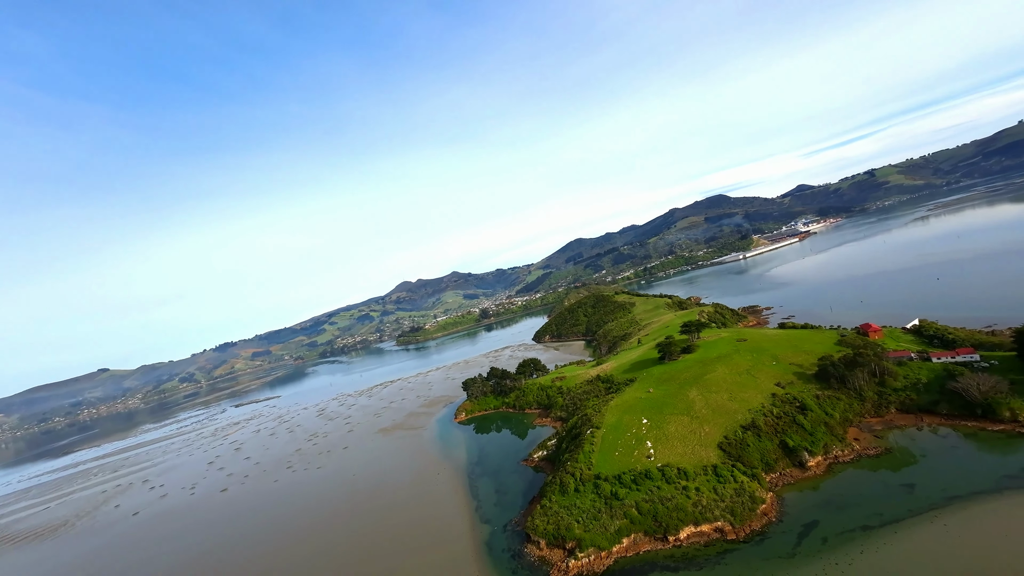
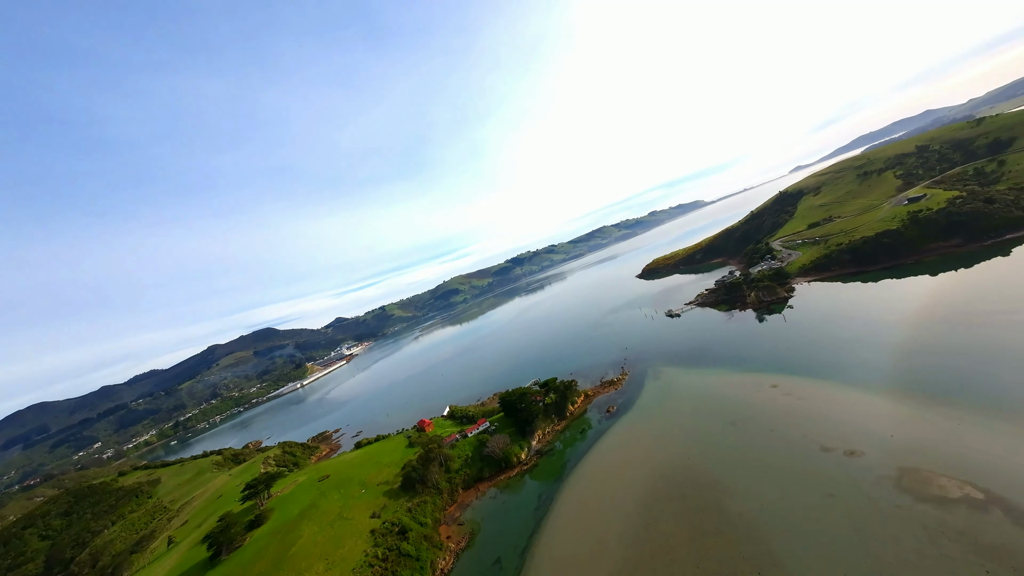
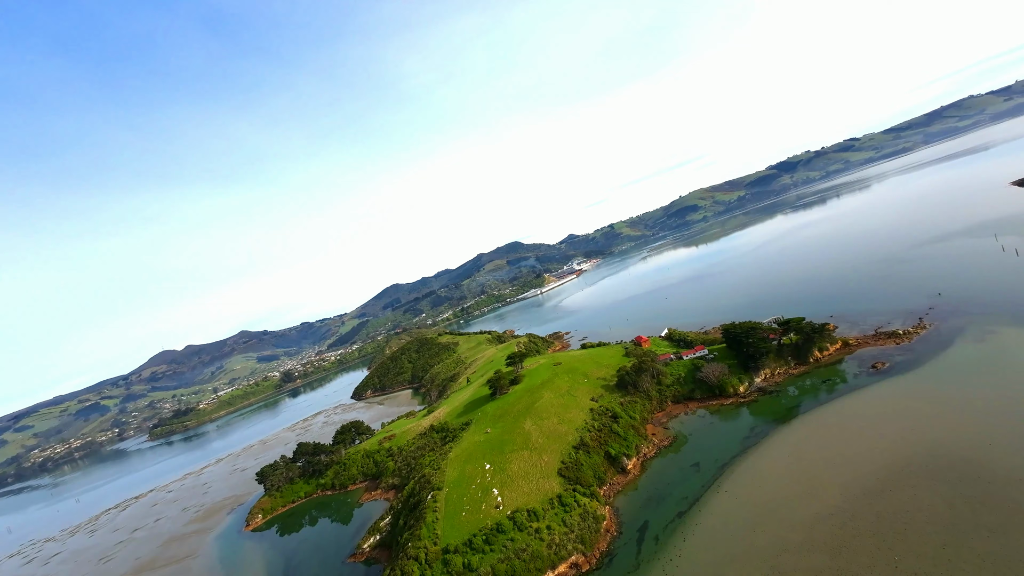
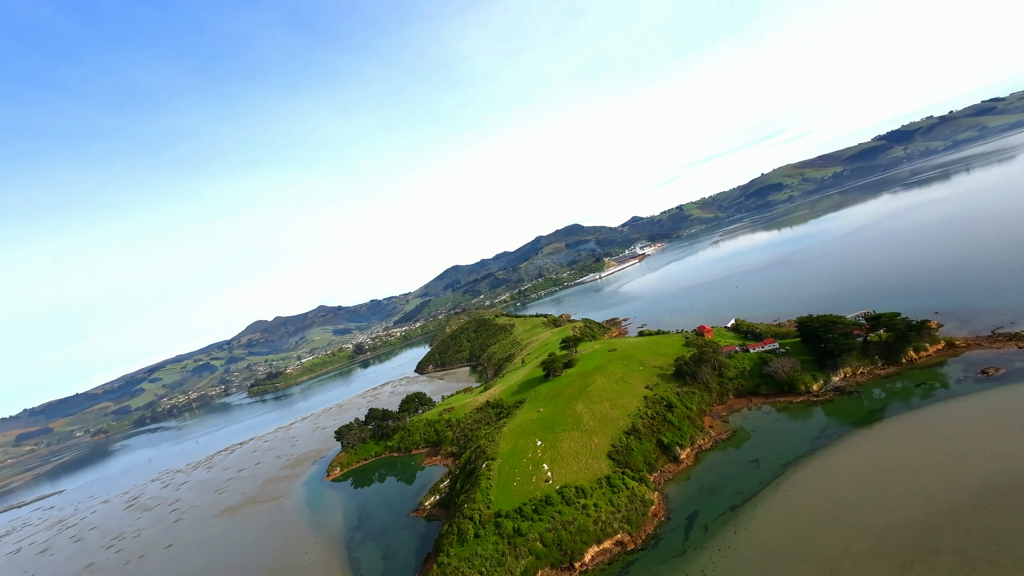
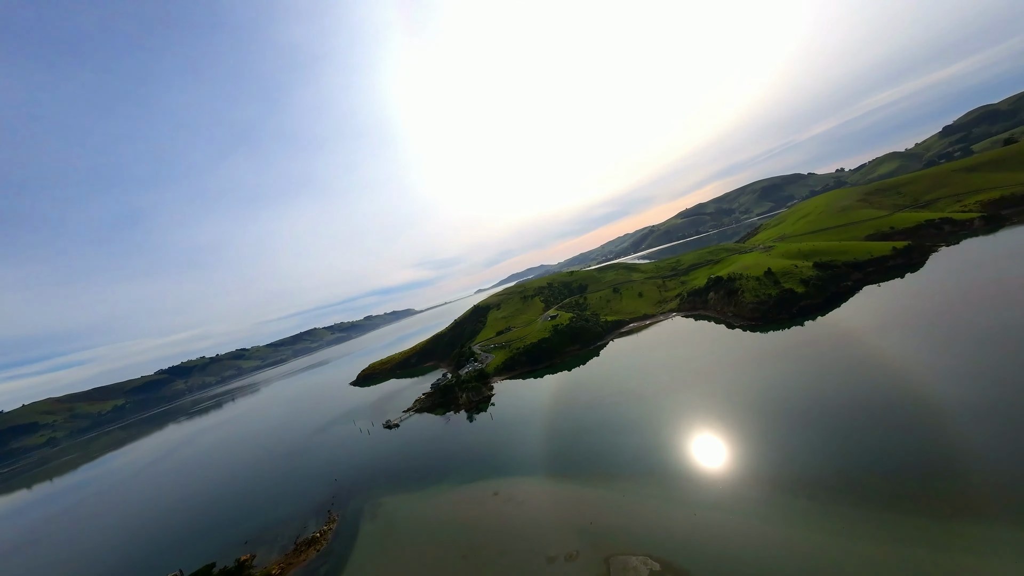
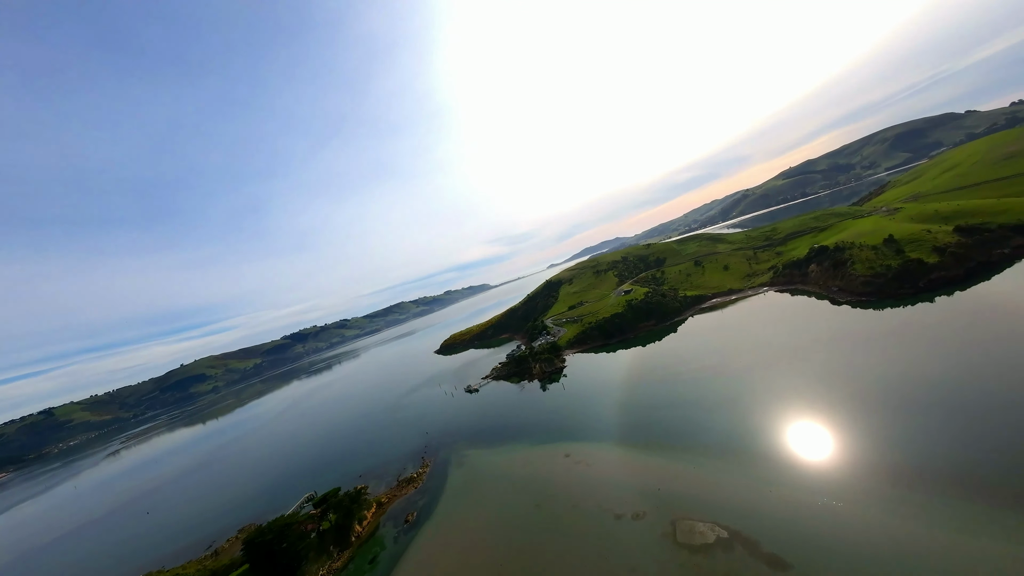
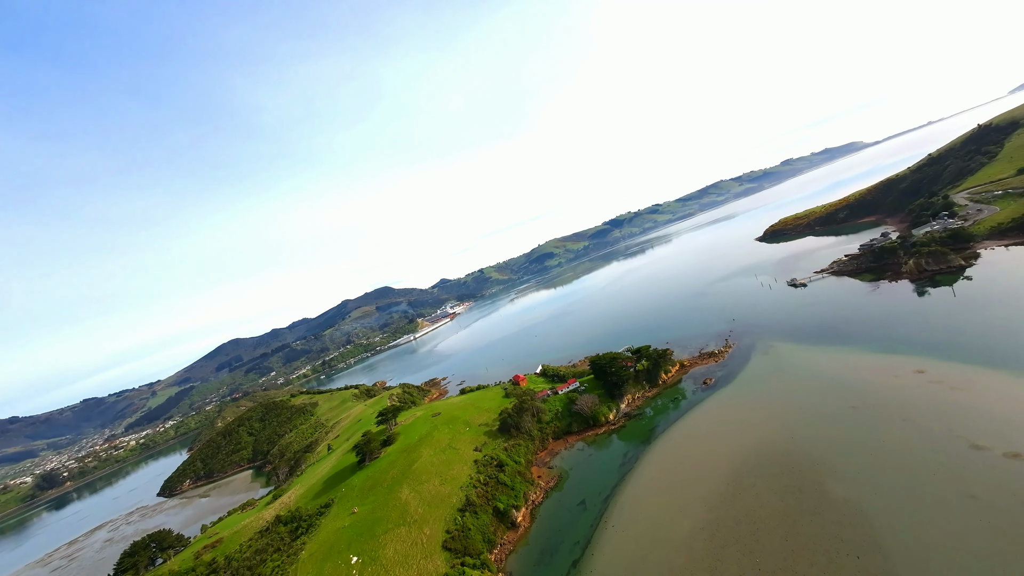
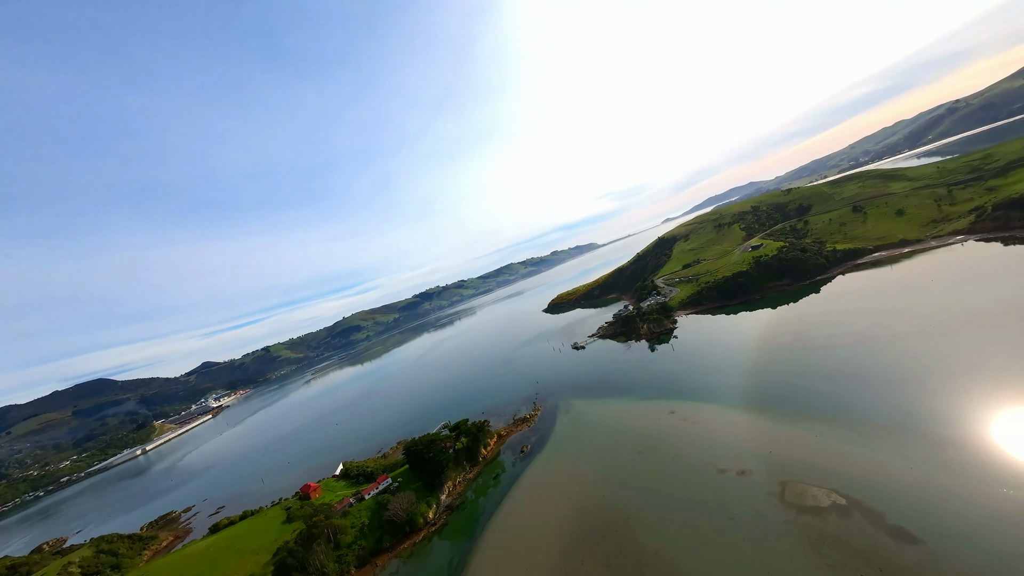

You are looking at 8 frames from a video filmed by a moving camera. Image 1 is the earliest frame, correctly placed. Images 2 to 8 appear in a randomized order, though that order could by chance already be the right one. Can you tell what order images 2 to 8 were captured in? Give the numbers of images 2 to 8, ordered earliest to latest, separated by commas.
4, 3, 7, 2, 8, 6, 5
